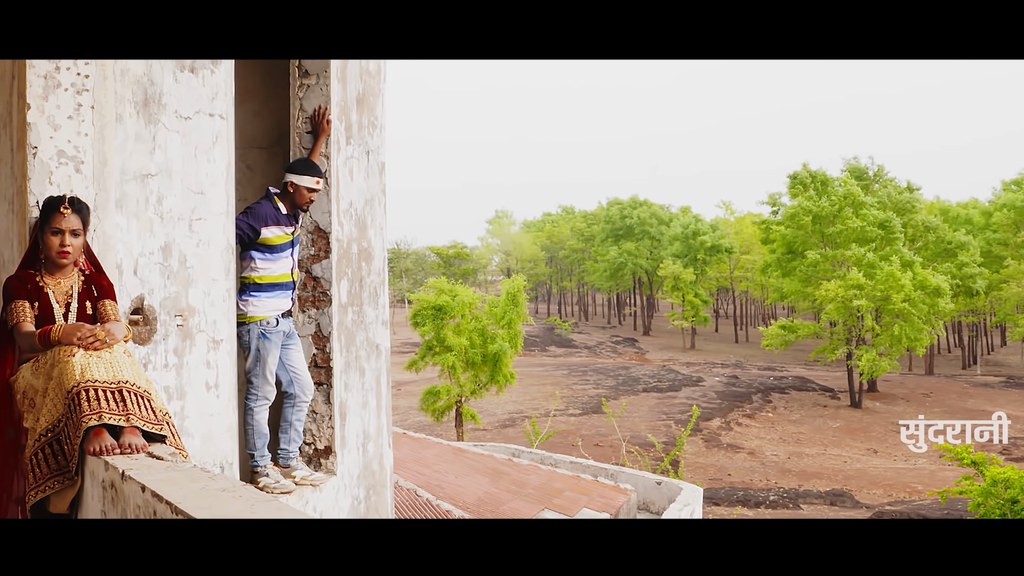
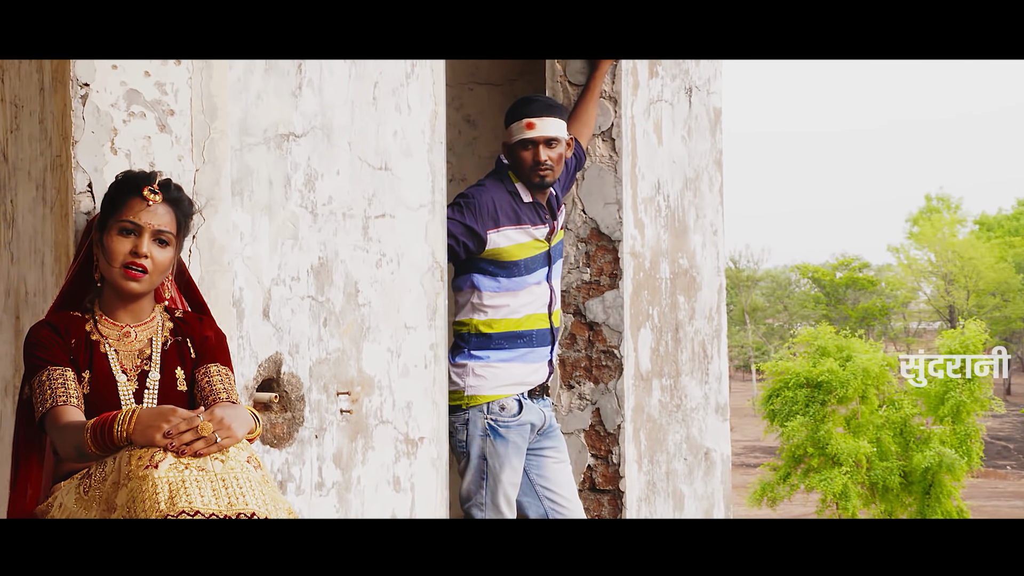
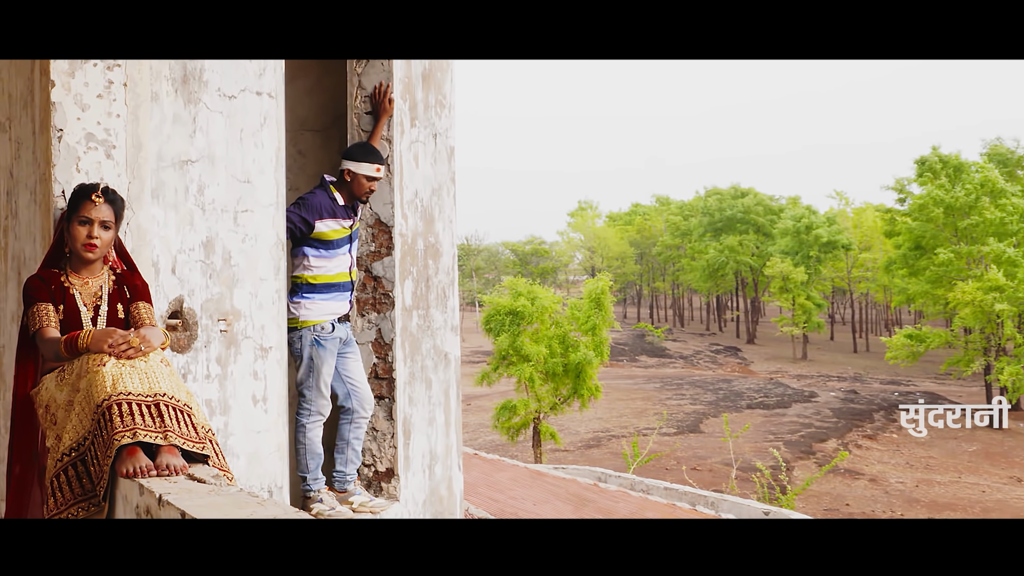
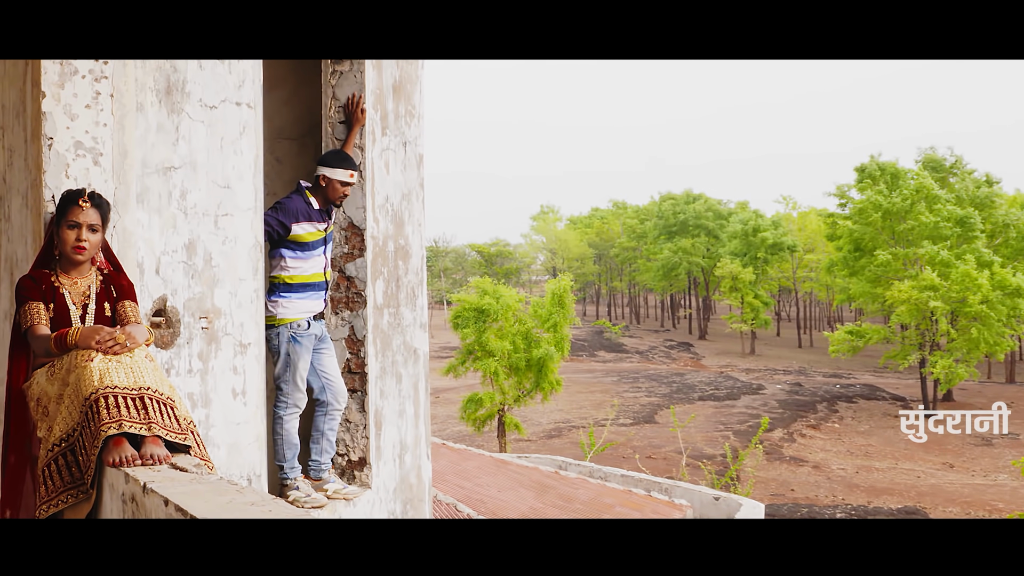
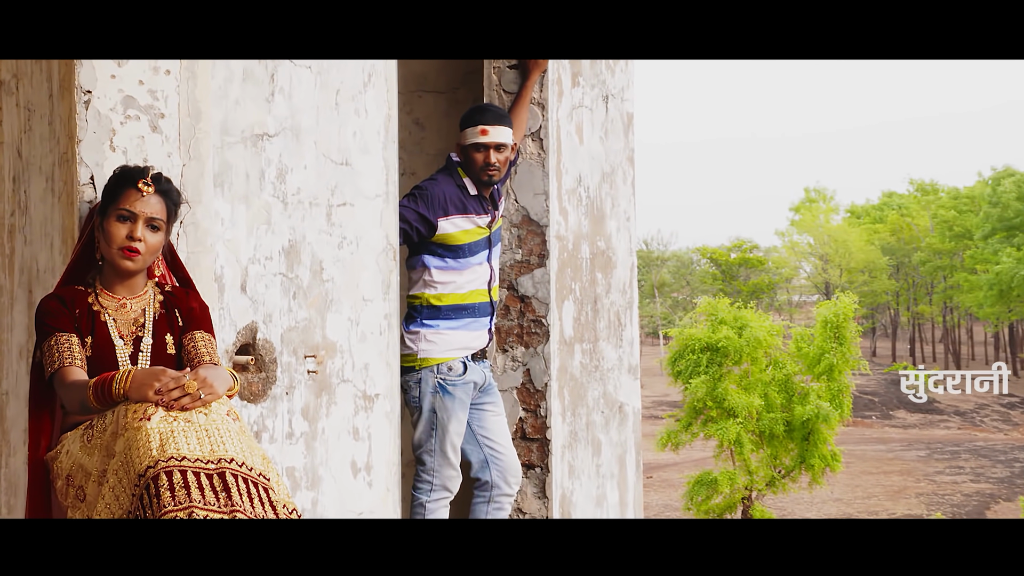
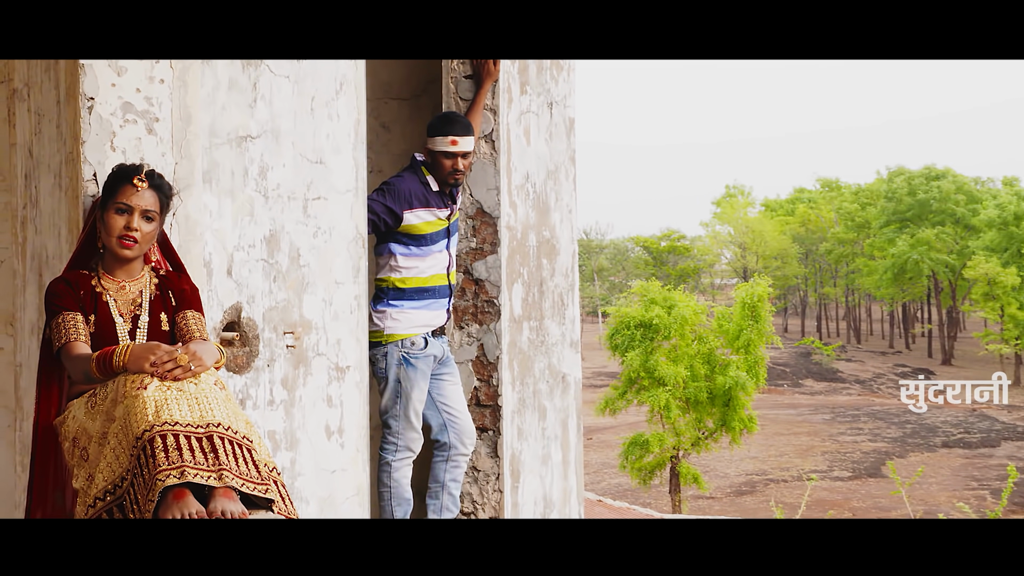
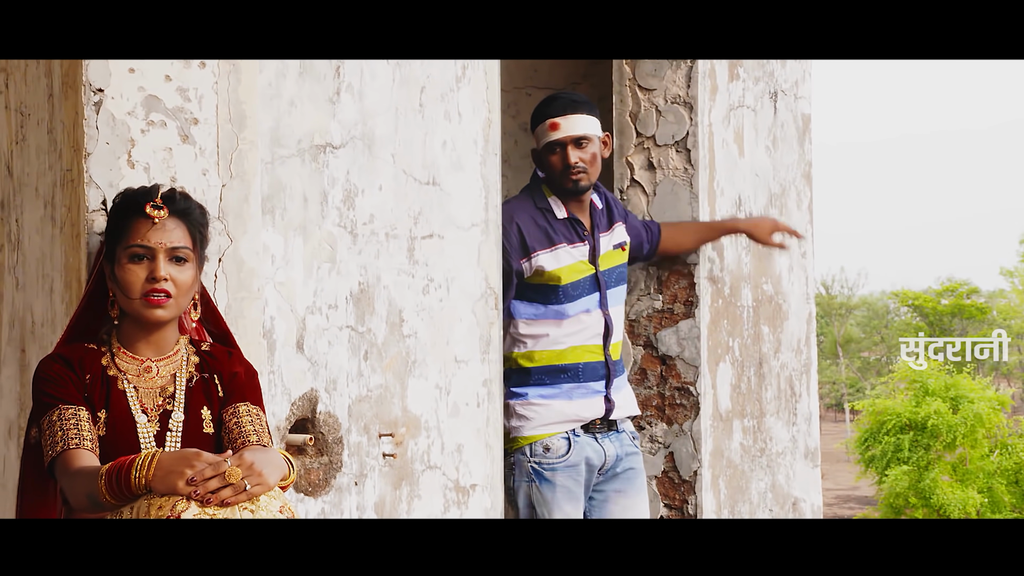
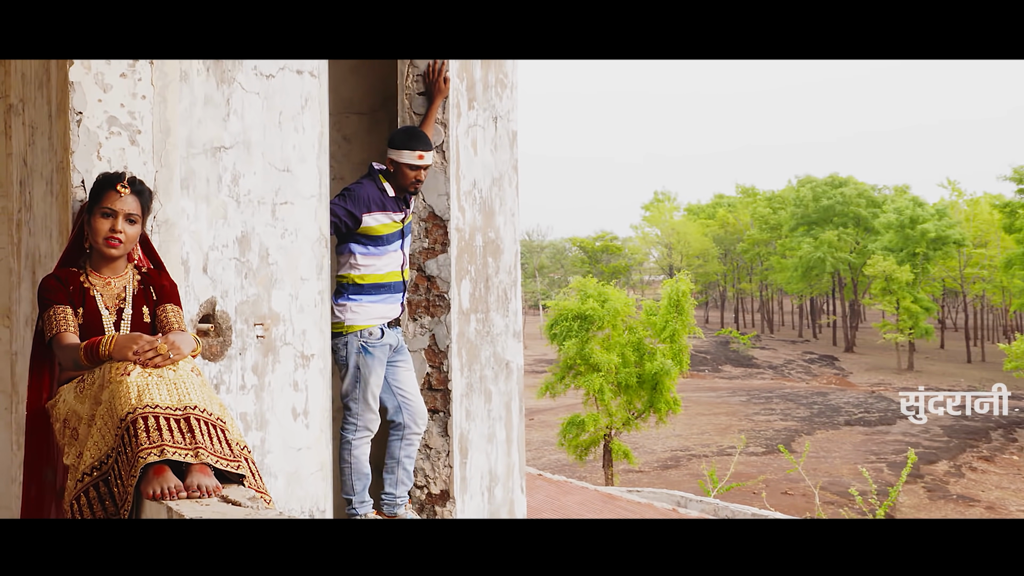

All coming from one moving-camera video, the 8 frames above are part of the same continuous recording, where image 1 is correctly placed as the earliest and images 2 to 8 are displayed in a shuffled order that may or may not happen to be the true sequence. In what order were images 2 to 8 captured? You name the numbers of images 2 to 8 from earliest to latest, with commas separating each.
4, 3, 8, 6, 5, 2, 7
